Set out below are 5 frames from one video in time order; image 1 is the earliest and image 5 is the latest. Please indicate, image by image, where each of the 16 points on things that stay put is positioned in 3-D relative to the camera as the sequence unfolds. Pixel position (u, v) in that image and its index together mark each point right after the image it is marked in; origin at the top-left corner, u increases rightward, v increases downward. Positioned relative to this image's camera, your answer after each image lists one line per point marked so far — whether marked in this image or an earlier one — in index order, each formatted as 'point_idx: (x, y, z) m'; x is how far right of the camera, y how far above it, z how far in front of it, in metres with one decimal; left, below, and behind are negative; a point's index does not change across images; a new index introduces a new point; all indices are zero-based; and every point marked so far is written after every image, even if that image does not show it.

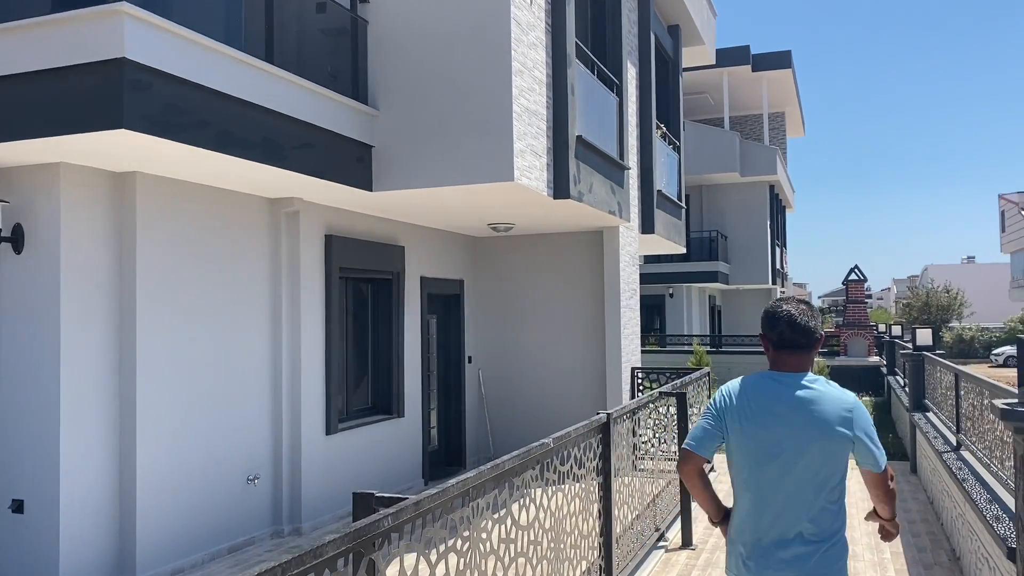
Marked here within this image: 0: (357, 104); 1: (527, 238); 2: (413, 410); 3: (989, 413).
0: (-1.2, +1.4, +6.8) m
1: (+0.2, +0.6, +10.4) m
2: (-1.0, -1.3, +9.1) m
3: (+3.0, -0.8, +5.5) m
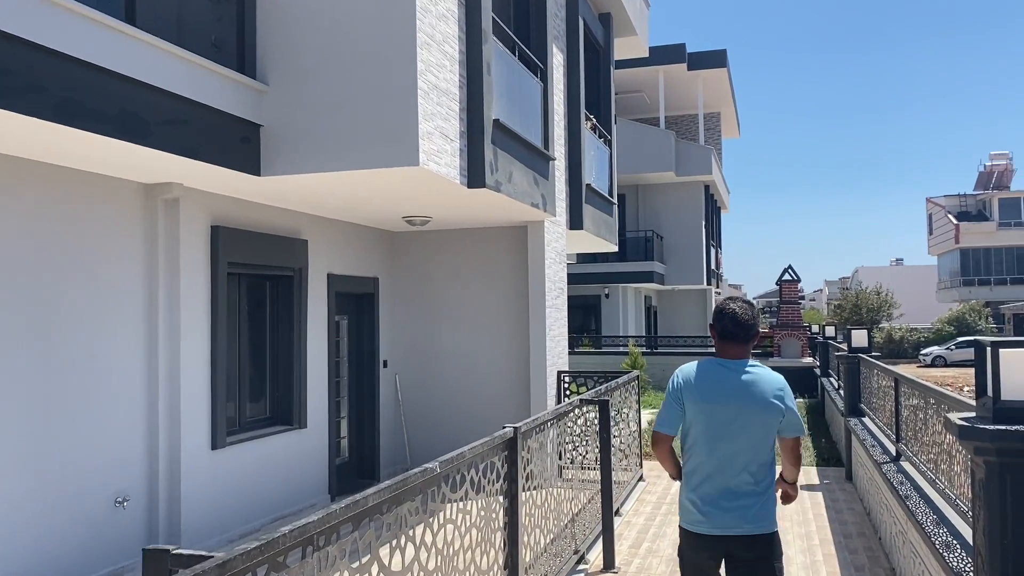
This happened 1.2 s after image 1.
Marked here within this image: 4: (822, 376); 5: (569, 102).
0: (-1.9, +1.5, +6.1) m
1: (-0.7, +0.6, +9.7) m
2: (-1.9, -1.3, +8.3) m
3: (+2.4, -0.8, +5.0) m
4: (+5.6, -1.6, +15.6) m
5: (+0.7, +2.2, +10.2) m
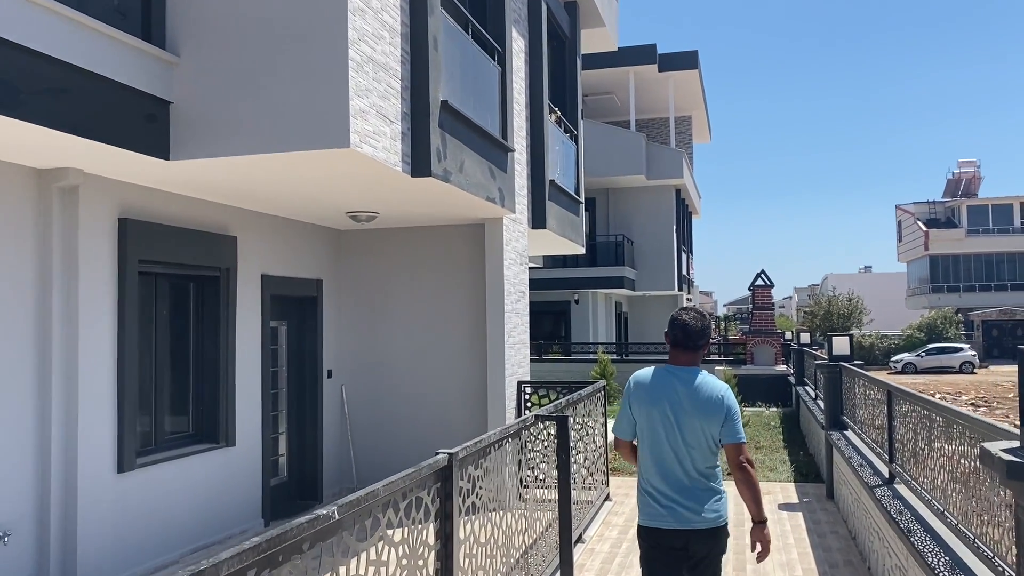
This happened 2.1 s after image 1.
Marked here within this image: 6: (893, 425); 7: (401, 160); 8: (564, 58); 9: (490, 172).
0: (-2.2, +1.5, +5.3) m
1: (-1.2, +0.6, +8.9) m
2: (-2.3, -1.3, +7.5) m
3: (+2.1, -0.8, +4.3) m
4: (+4.9, -1.7, +15.0) m
5: (+0.2, +2.1, +9.5) m
6: (+2.5, -0.9, +5.6) m
7: (-0.8, +0.9, +5.9) m
8: (+0.7, +3.0, +11.4) m
9: (-0.2, +1.0, +7.4) m
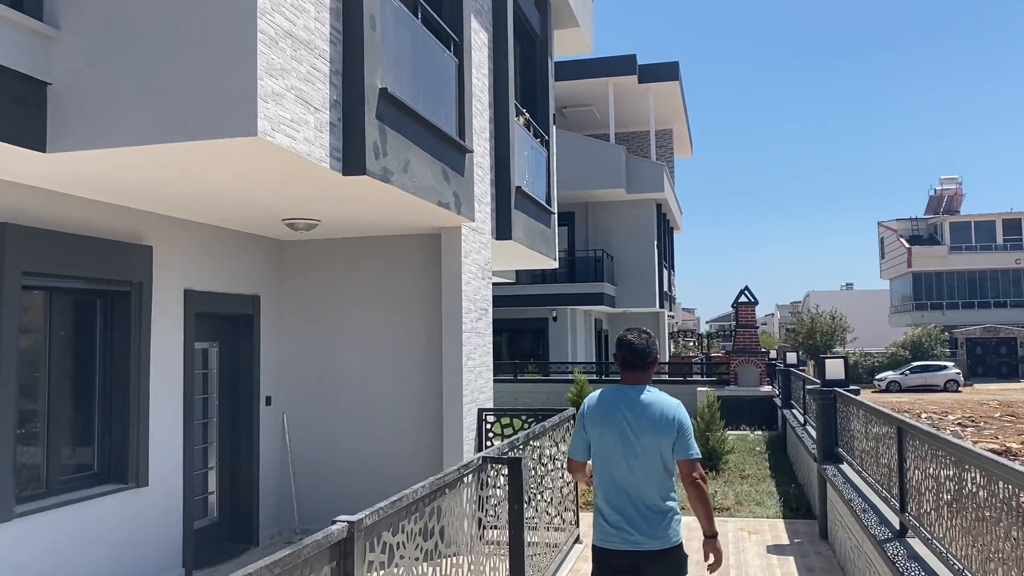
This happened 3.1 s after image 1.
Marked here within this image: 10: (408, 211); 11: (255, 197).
0: (-2.5, +1.4, +4.4) m
1: (-1.5, +0.4, +8.1) m
2: (-2.6, -1.4, +6.6) m
3: (+1.9, -0.9, +3.5) m
4: (+4.5, -2.0, +14.2) m
5: (-0.2, +2.0, +8.7) m
6: (+2.2, -1.0, +4.8) m
7: (-1.1, +0.8, +5.0) m
8: (+0.3, +2.8, +10.6) m
9: (-0.5, +0.9, +6.6) m
10: (-0.8, +0.6, +7.0) m
11: (-1.8, +0.6, +6.1) m
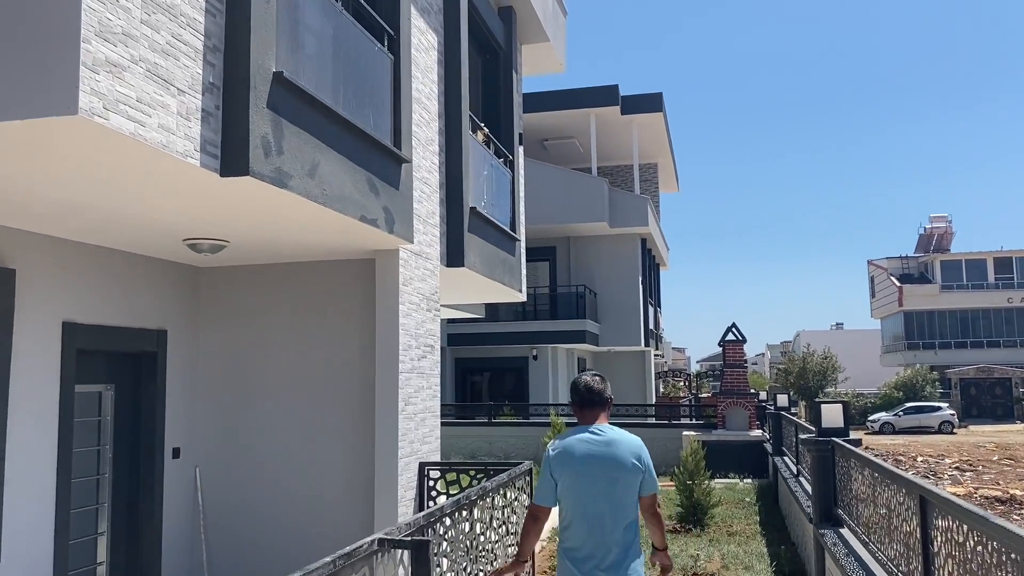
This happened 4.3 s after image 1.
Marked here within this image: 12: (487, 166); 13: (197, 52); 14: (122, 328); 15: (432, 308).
0: (-2.9, +1.3, +3.4) m
1: (-2.0, +0.2, +7.0) m
2: (-3.0, -1.6, +5.5) m
3: (+1.5, -0.9, +2.4) m
4: (+4.0, -2.5, +13.1) m
5: (-0.6, +1.7, +7.7) m
6: (+1.8, -1.1, +3.7) m
7: (-1.4, +0.6, +4.0) m
8: (-0.2, +2.4, +9.7) m
9: (-0.9, +0.7, +5.6) m
10: (-1.2, +0.4, +6.0) m
11: (-2.2, +0.4, +5.1) m
12: (-0.3, +1.2, +8.6) m
13: (-1.5, +1.1, +4.0) m
14: (-2.8, -0.3, +6.3) m
15: (-0.7, -0.2, +7.2) m
